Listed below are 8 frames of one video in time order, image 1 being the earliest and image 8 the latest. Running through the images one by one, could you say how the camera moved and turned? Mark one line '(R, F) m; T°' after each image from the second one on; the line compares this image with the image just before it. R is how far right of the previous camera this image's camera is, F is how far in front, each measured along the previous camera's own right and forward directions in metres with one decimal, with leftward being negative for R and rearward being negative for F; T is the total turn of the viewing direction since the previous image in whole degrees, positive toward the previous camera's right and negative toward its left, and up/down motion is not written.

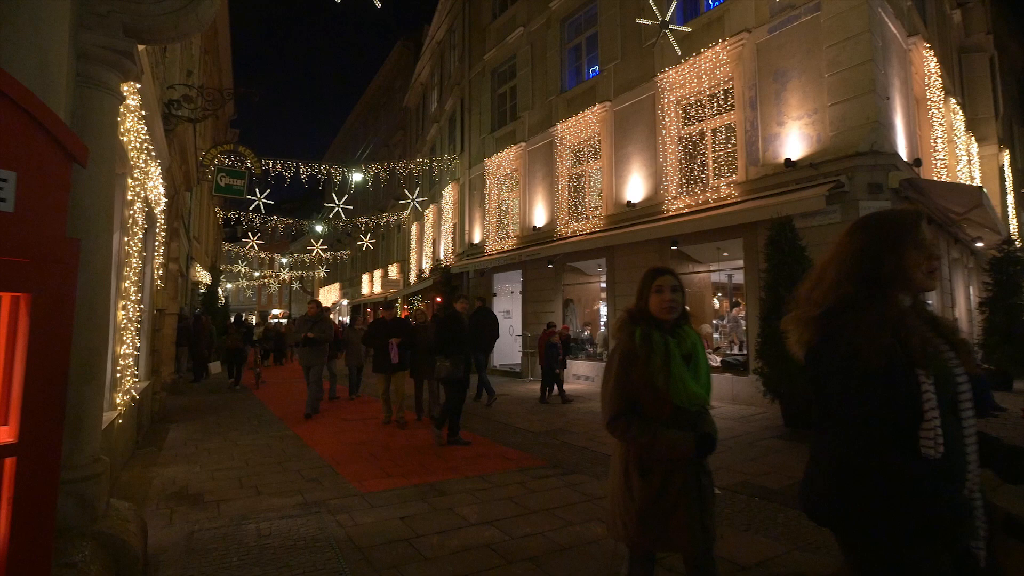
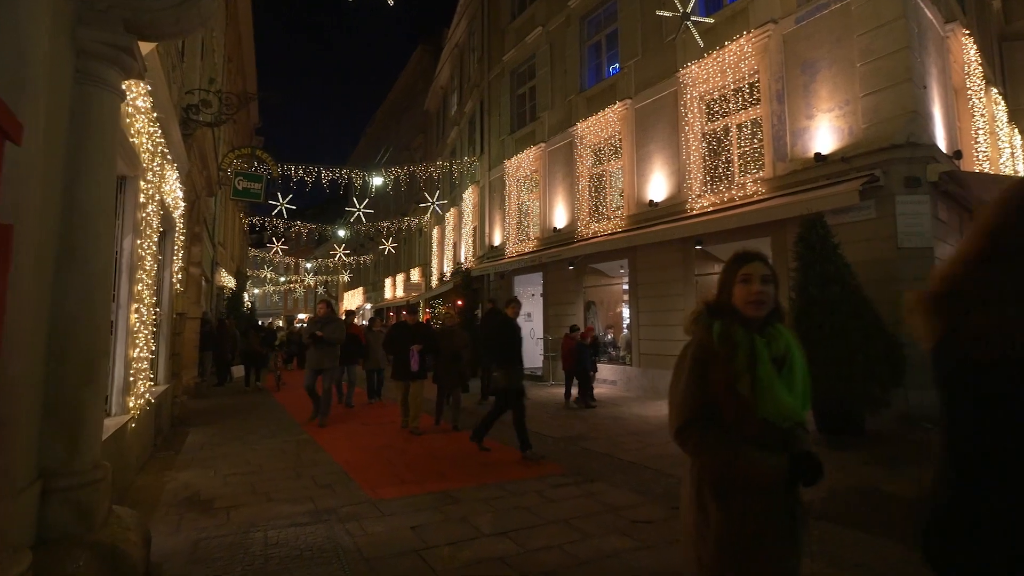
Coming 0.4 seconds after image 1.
(+0.1, +0.2) m; -2°
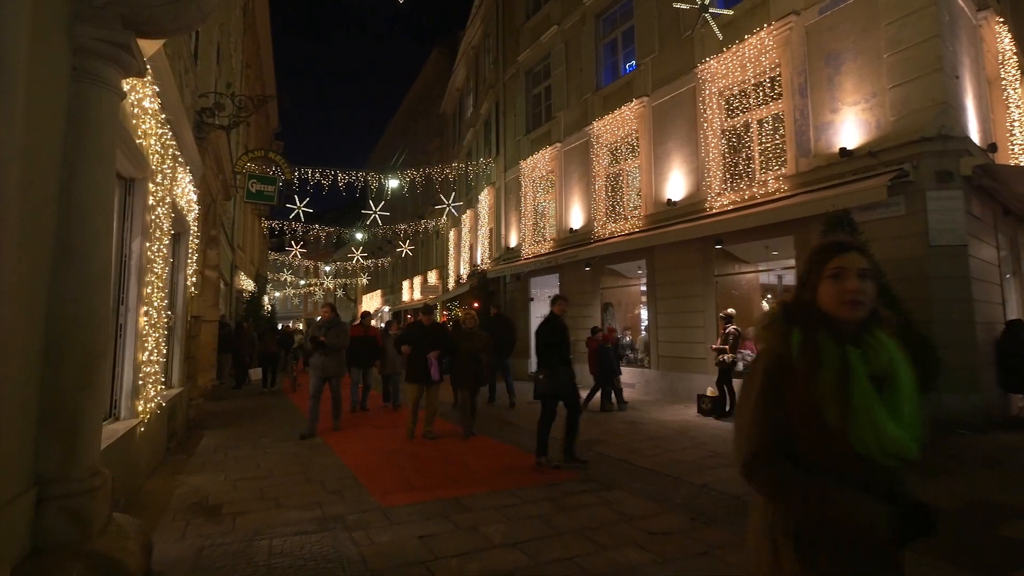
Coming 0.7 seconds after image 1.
(+0.1, +0.2) m; -2°
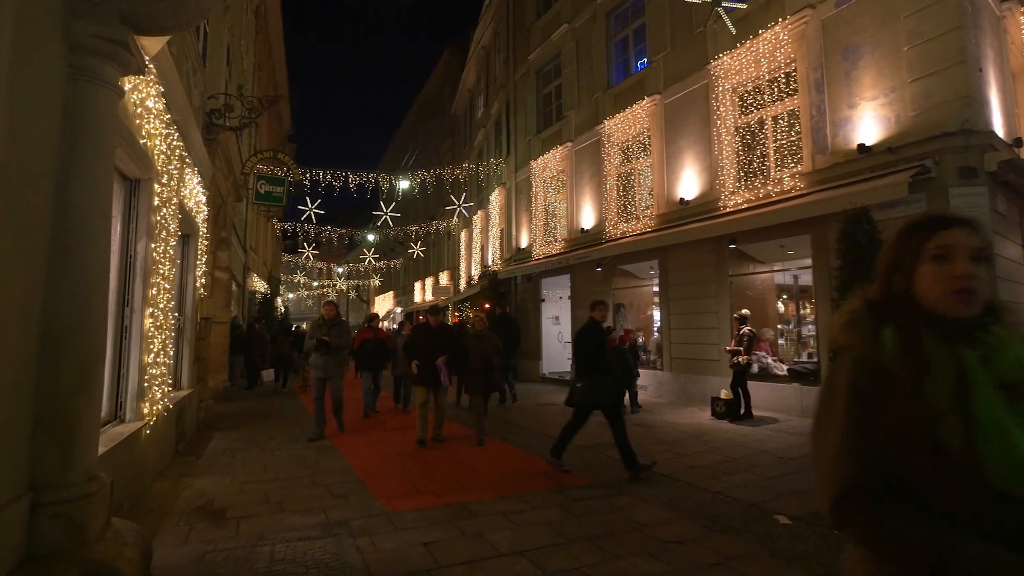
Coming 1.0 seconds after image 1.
(0.0, +0.1) m; -1°
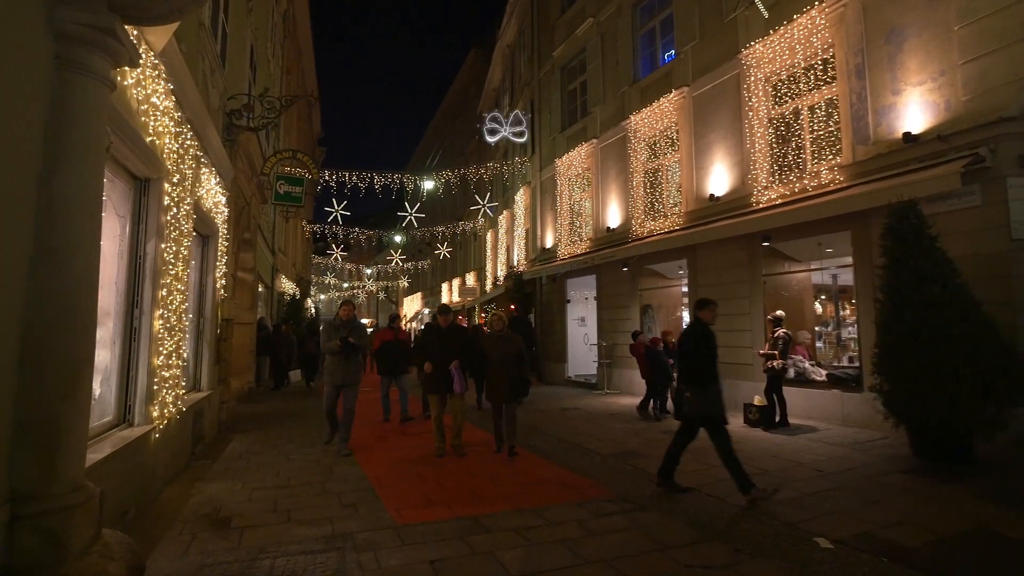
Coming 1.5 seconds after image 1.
(+0.1, +0.3) m; -3°
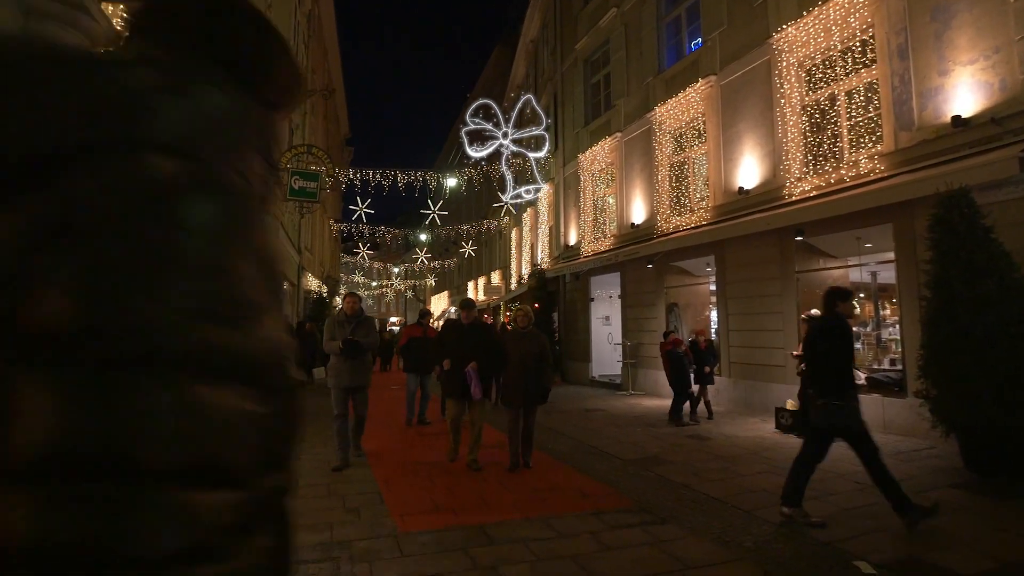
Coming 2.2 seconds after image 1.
(+0.1, +0.3) m; -3°
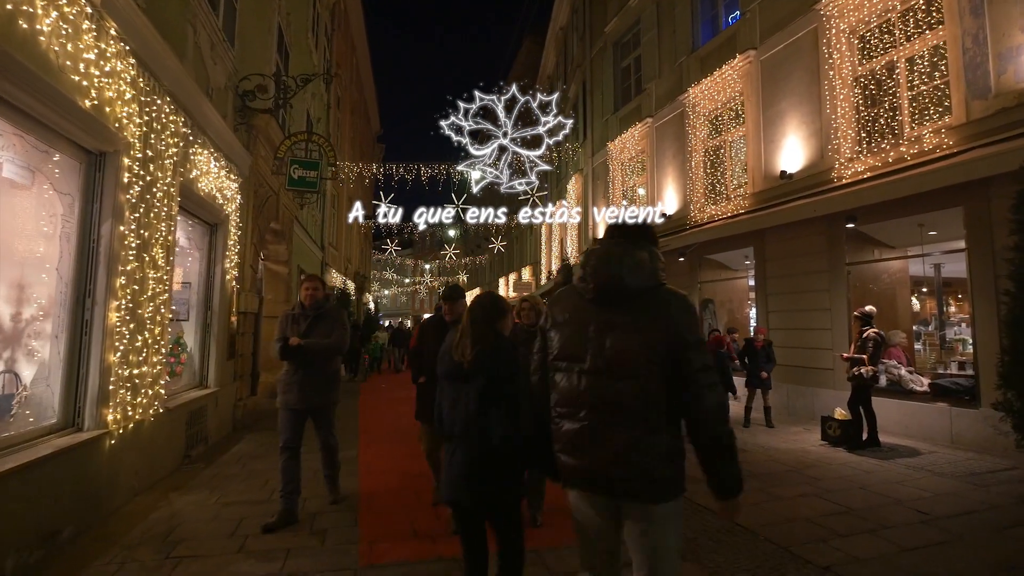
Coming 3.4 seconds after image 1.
(+0.3, +0.8) m; -4°
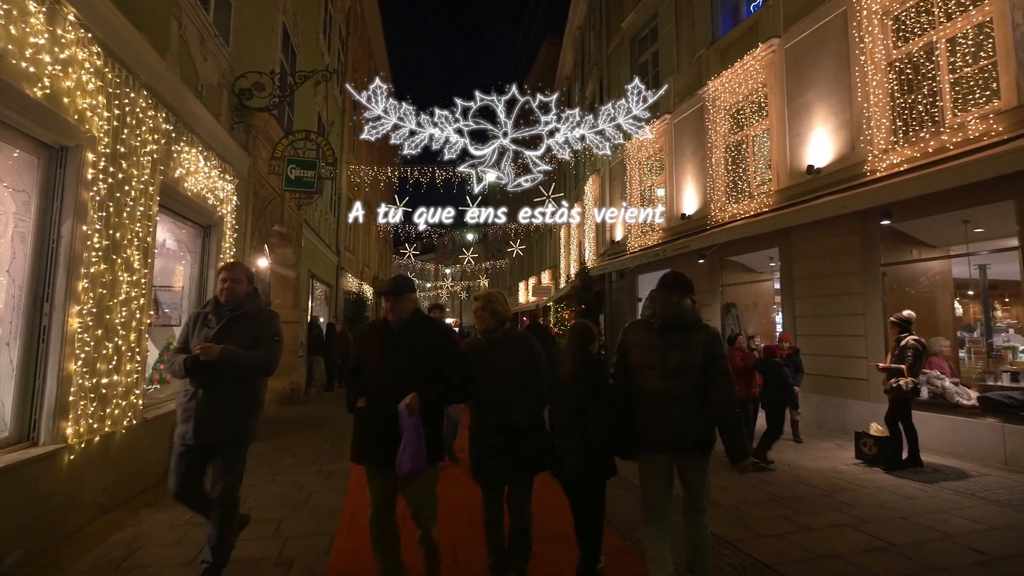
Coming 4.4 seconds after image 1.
(+0.3, +0.5) m; -2°
